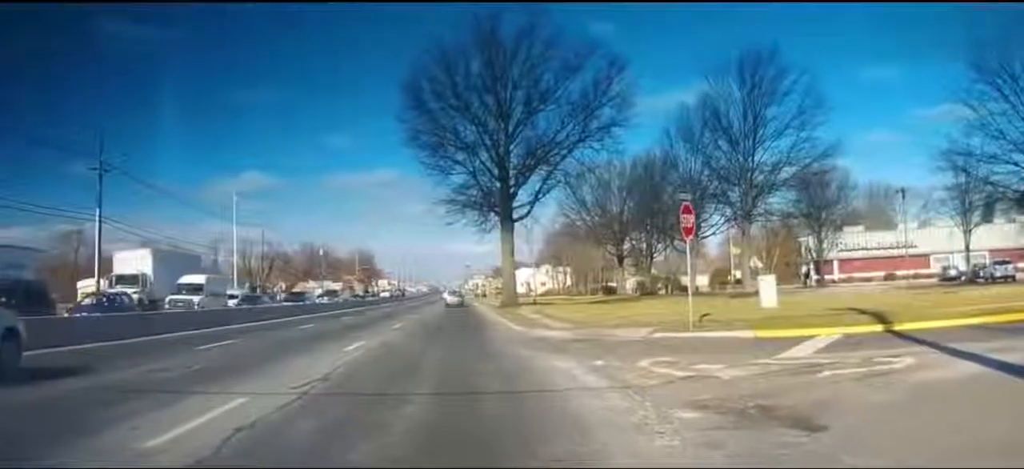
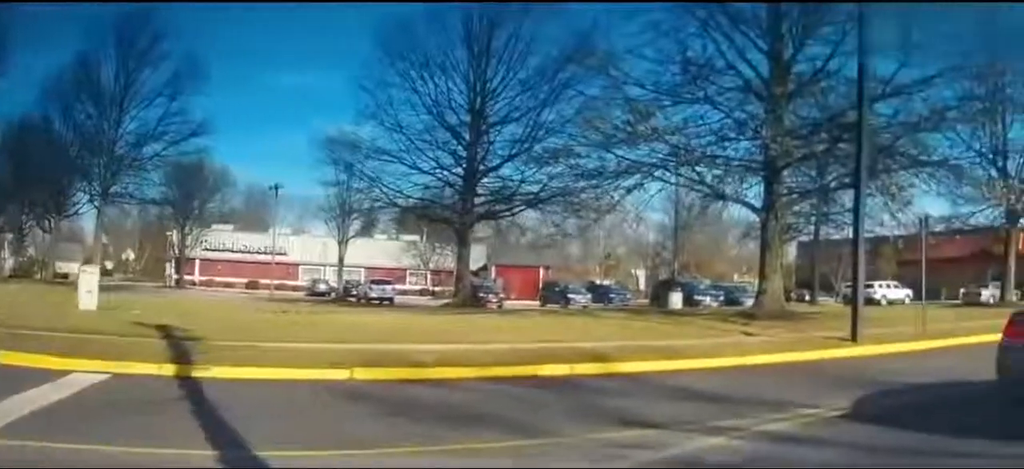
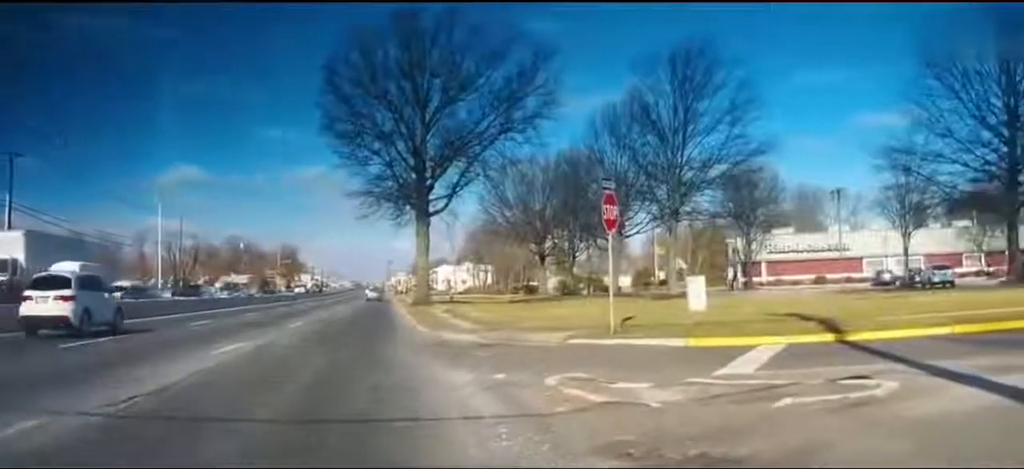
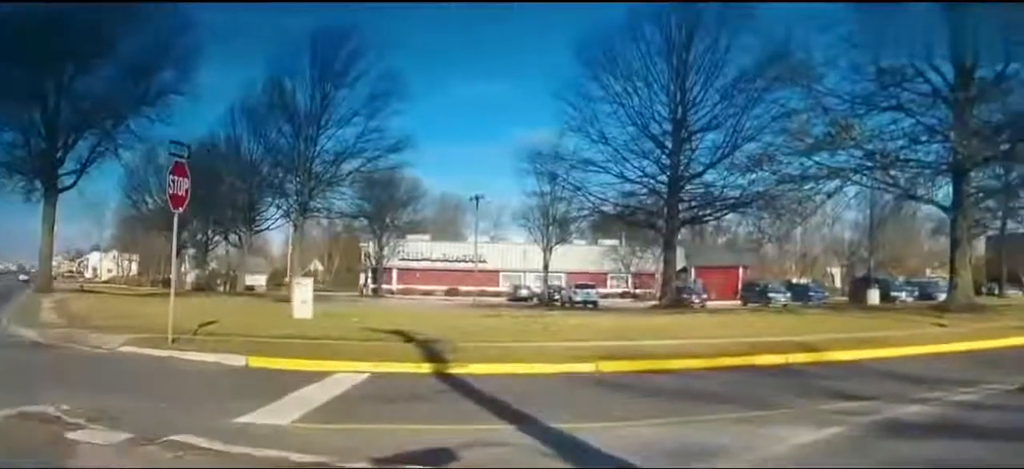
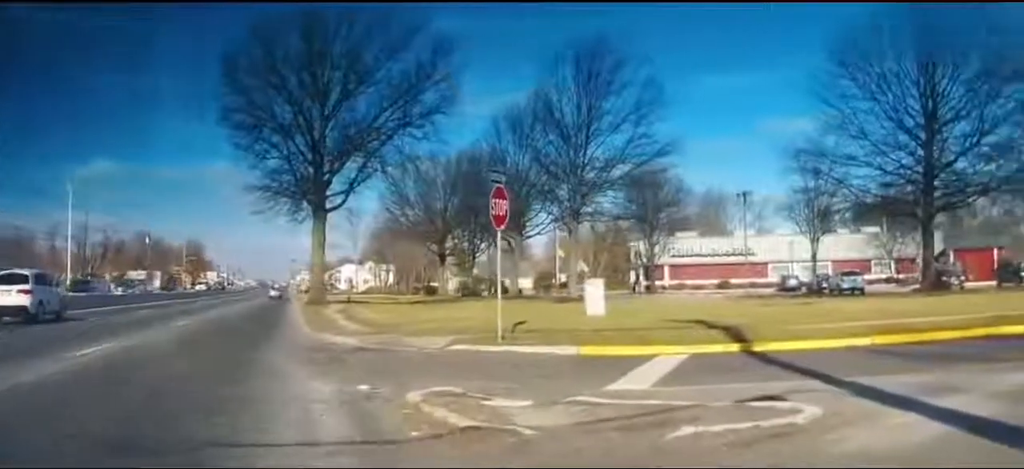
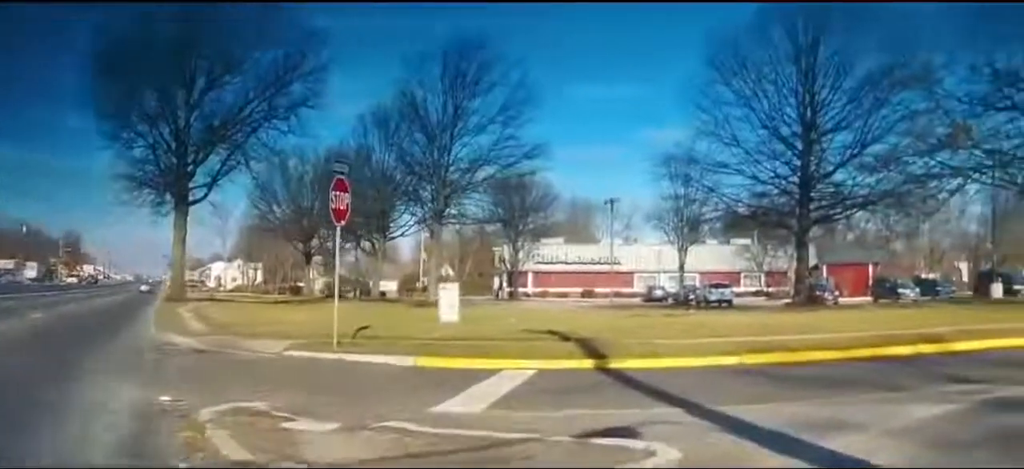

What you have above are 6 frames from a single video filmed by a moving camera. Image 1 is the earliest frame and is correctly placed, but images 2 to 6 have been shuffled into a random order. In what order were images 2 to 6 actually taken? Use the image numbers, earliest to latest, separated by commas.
3, 5, 6, 4, 2
